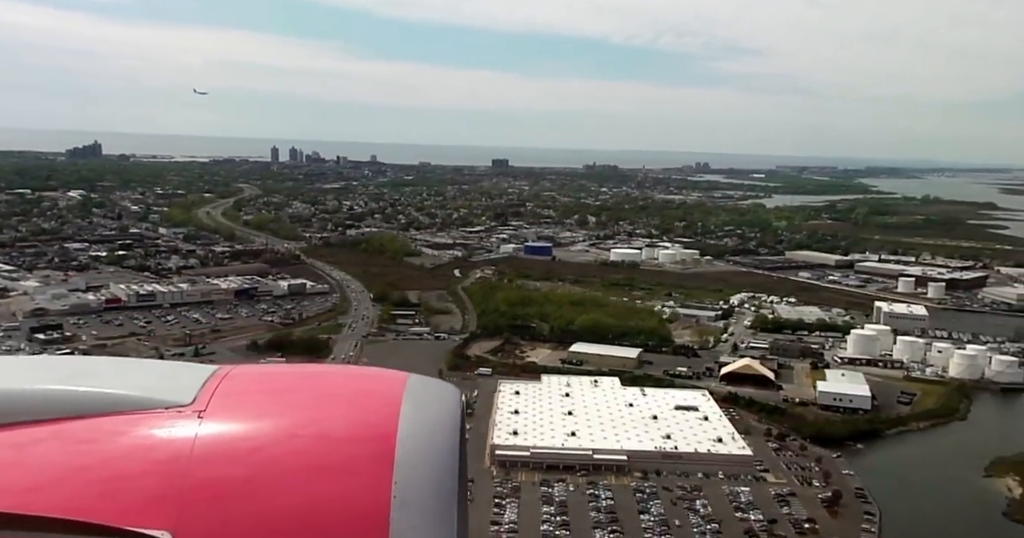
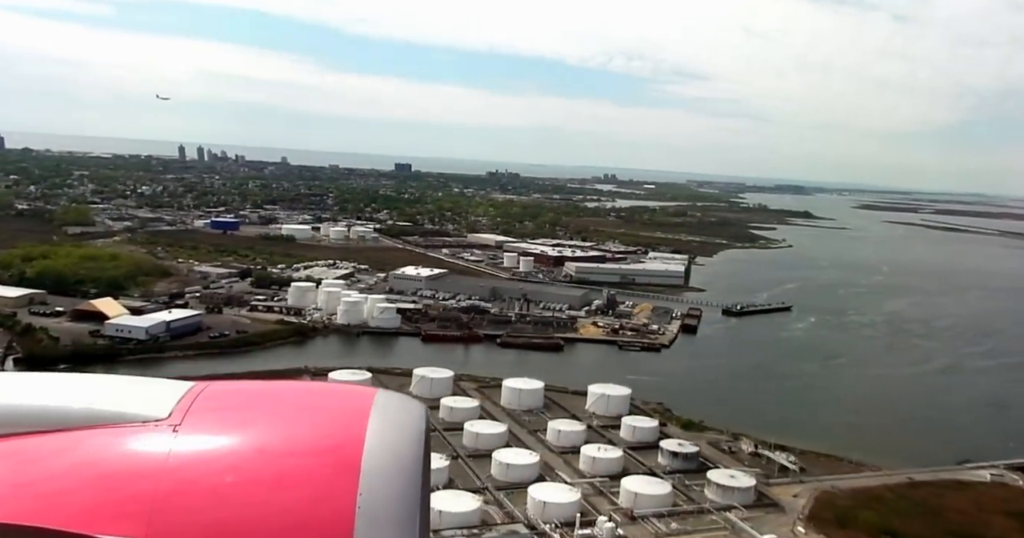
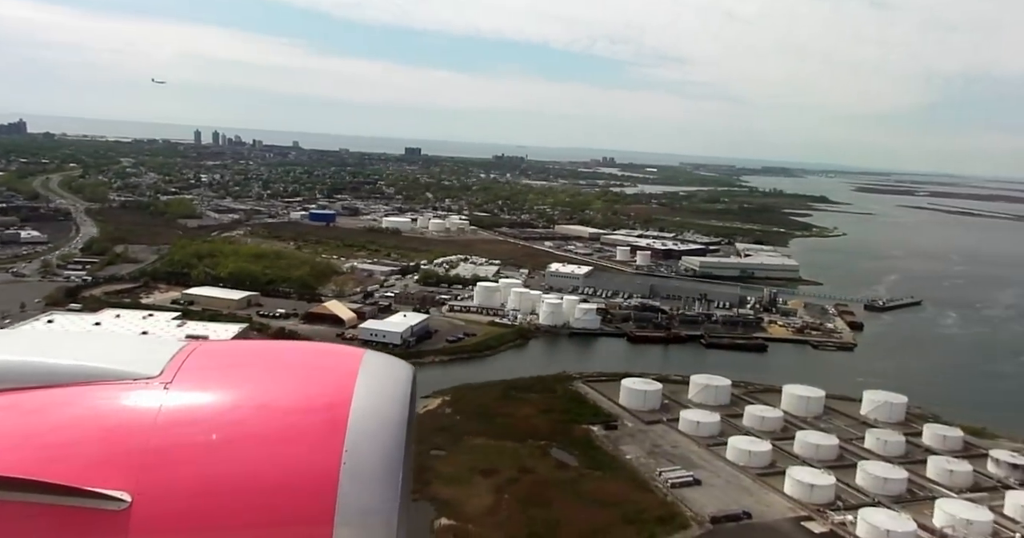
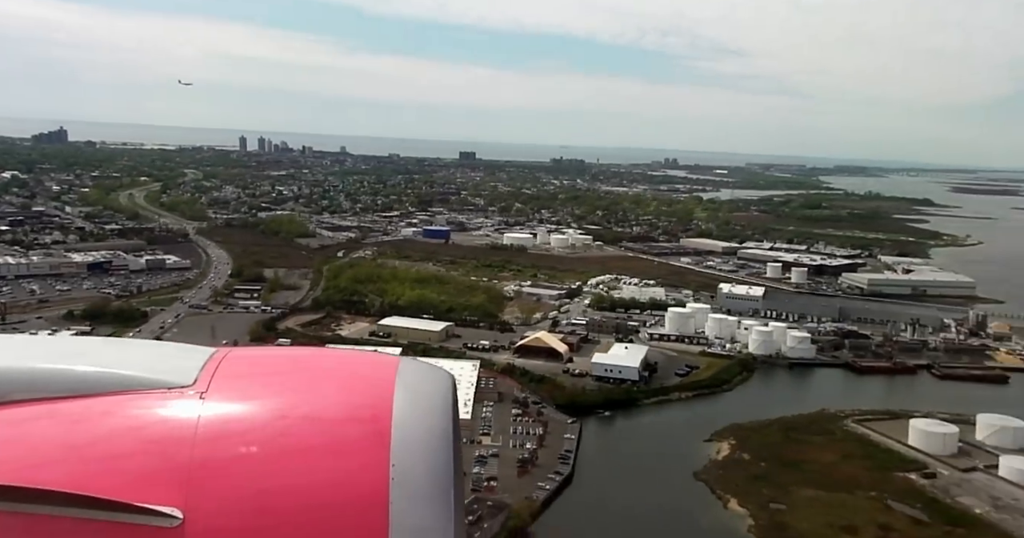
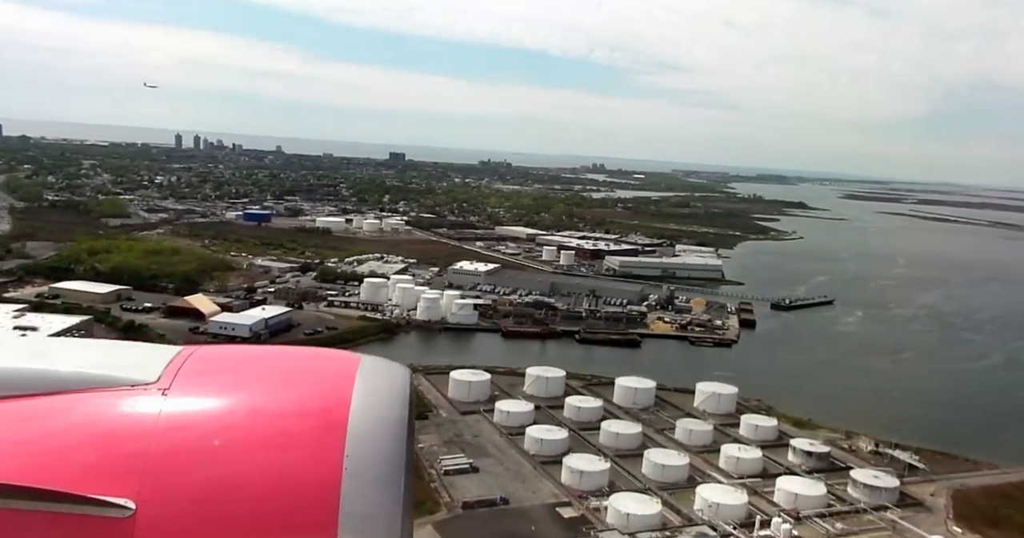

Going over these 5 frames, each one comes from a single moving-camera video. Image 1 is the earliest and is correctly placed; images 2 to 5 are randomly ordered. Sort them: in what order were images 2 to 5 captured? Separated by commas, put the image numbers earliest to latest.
4, 3, 5, 2
